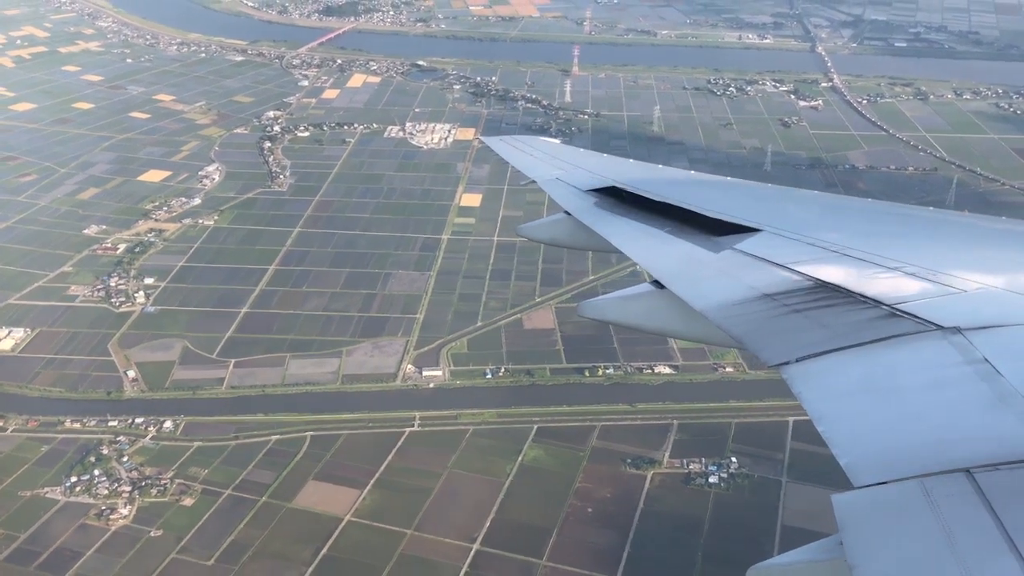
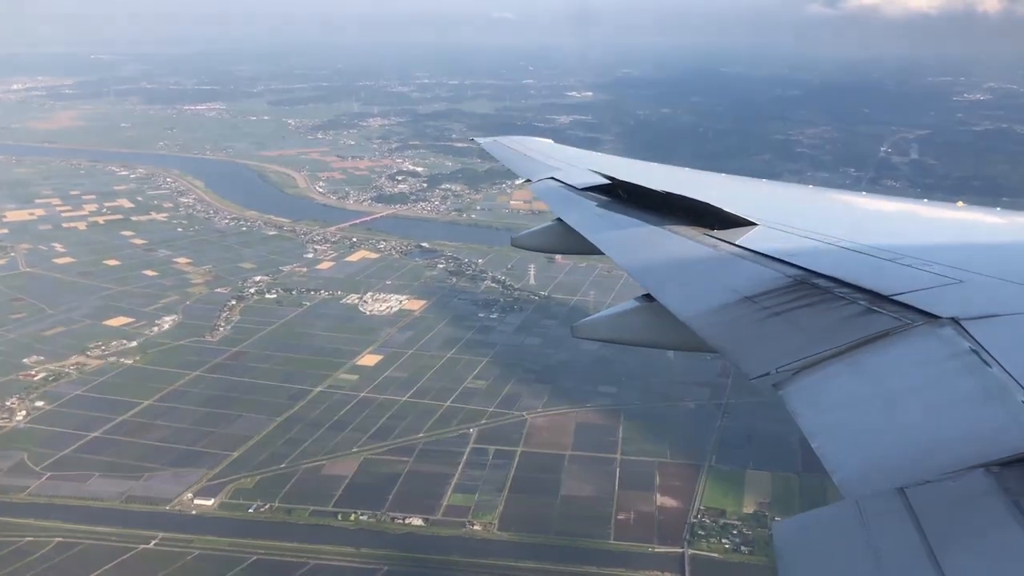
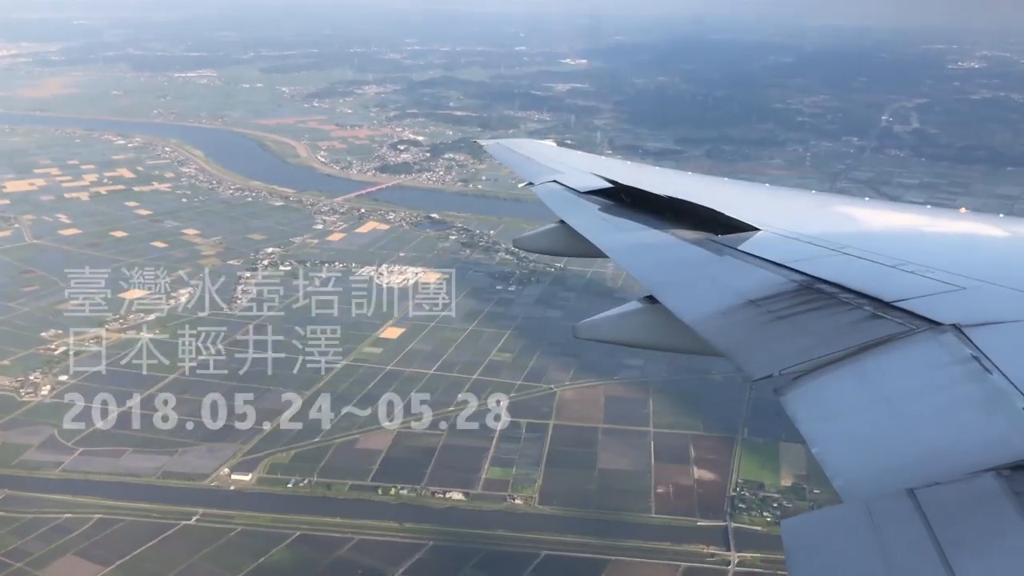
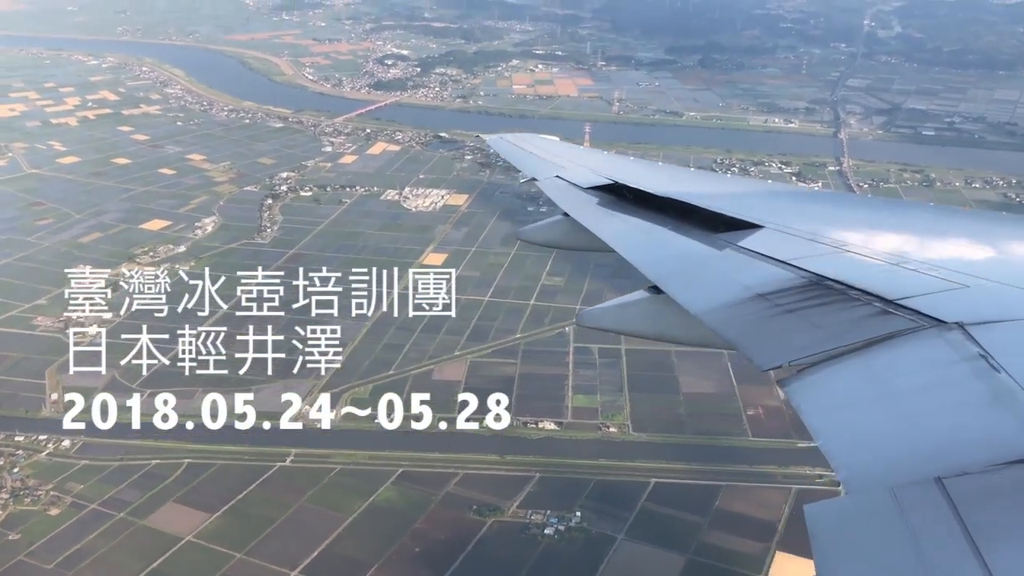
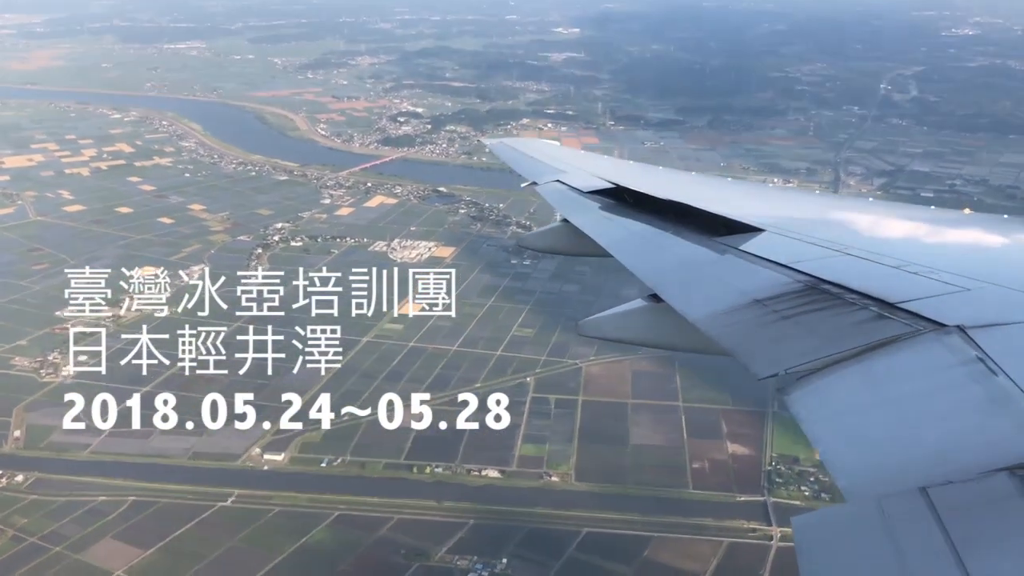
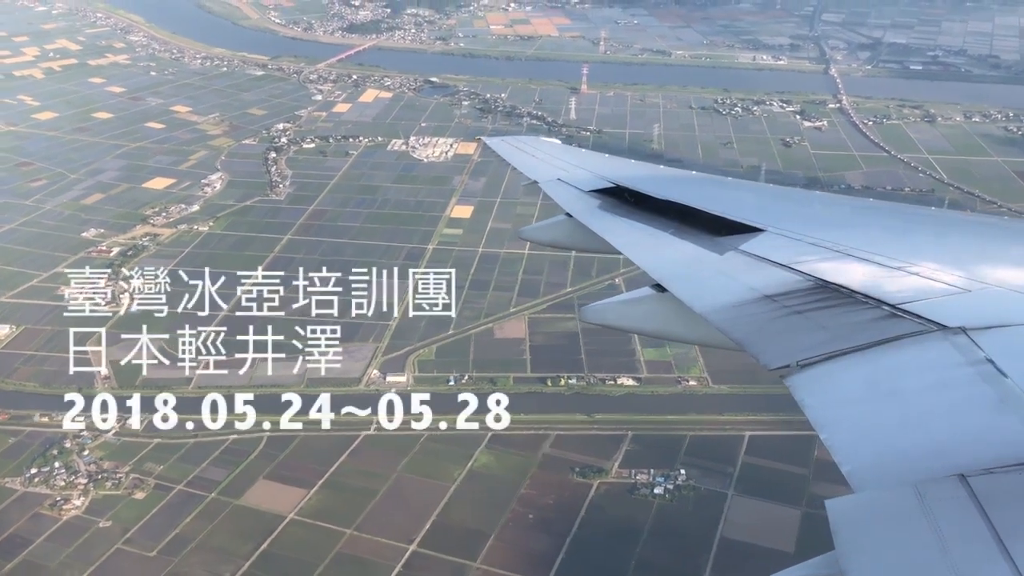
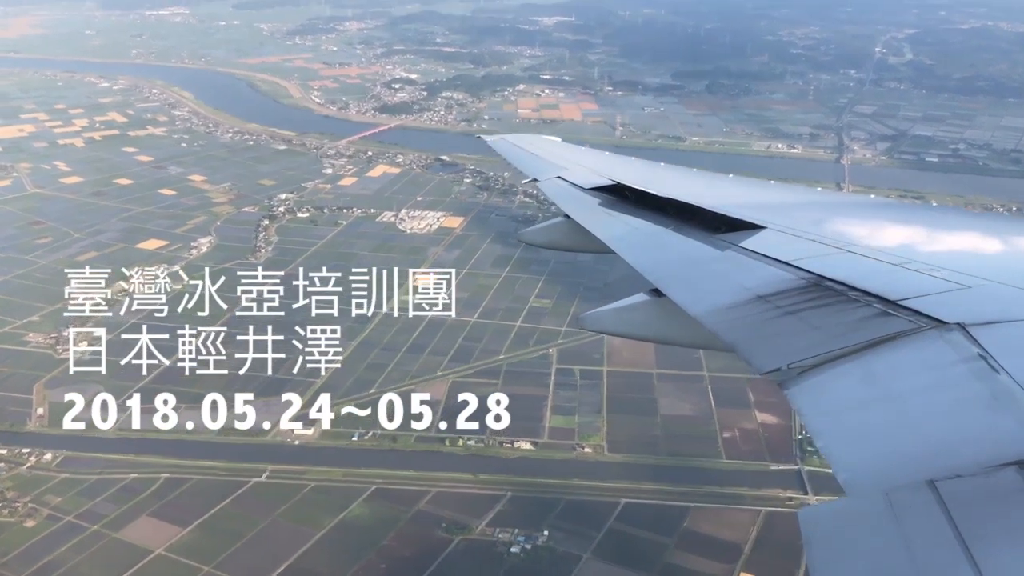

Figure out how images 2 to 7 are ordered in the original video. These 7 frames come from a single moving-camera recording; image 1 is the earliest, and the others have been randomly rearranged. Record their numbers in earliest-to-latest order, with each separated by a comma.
6, 4, 7, 5, 3, 2
